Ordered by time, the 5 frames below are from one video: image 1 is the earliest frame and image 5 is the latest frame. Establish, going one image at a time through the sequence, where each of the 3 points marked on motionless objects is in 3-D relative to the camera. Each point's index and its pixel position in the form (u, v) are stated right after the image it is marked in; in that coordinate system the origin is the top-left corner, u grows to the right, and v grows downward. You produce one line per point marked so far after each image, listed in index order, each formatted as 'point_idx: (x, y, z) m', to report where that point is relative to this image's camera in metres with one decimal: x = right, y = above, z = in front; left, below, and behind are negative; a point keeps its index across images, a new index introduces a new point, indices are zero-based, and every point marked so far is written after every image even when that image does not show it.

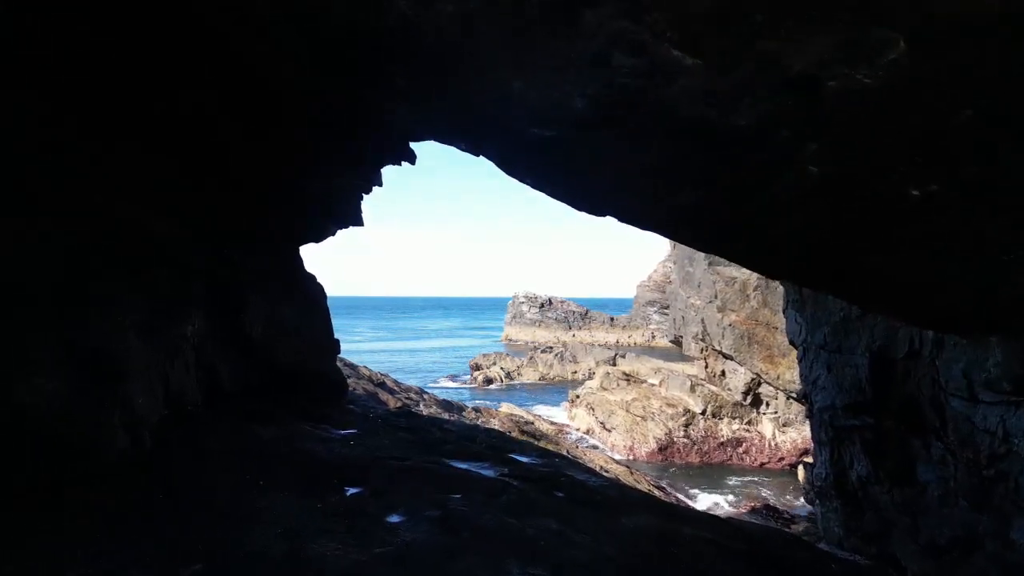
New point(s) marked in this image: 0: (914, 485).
0: (+6.8, -3.3, +10.0) m
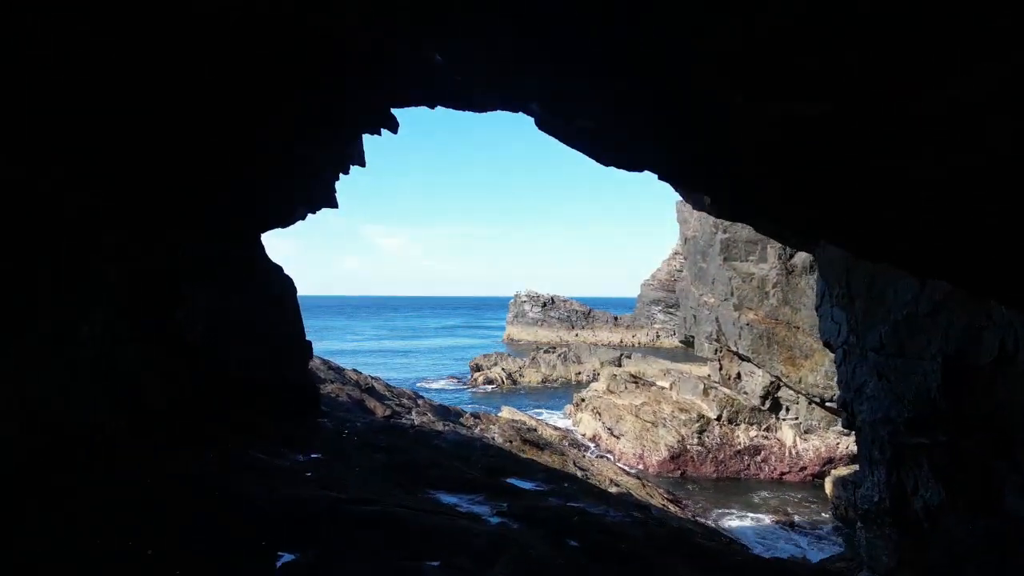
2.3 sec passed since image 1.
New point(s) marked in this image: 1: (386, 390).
0: (+6.8, -3.2, +8.3) m
1: (-4.1, -3.3, +19.3) m
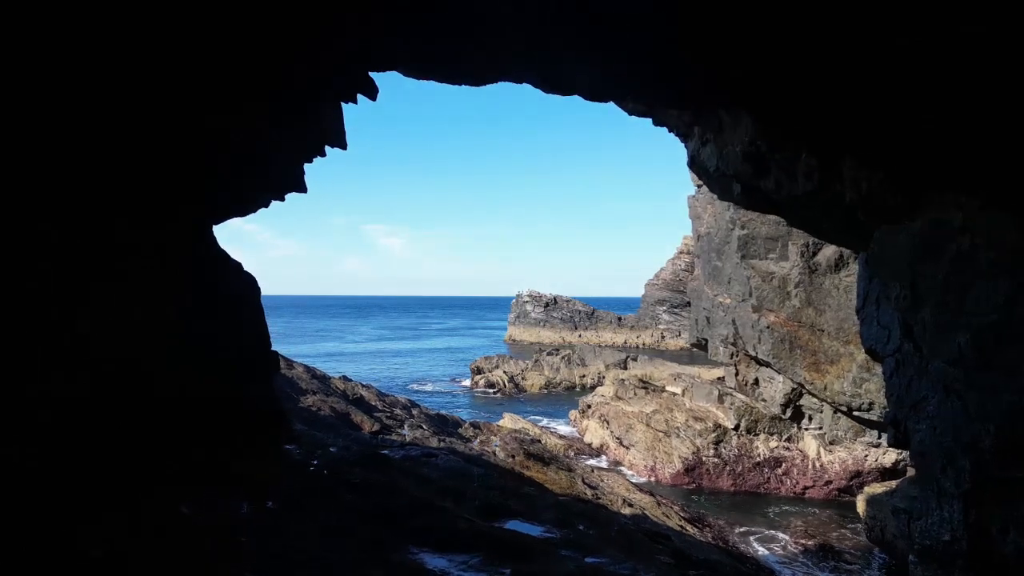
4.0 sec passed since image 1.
0: (+6.8, -3.2, +6.6) m
1: (-4.0, -3.3, +17.7) m
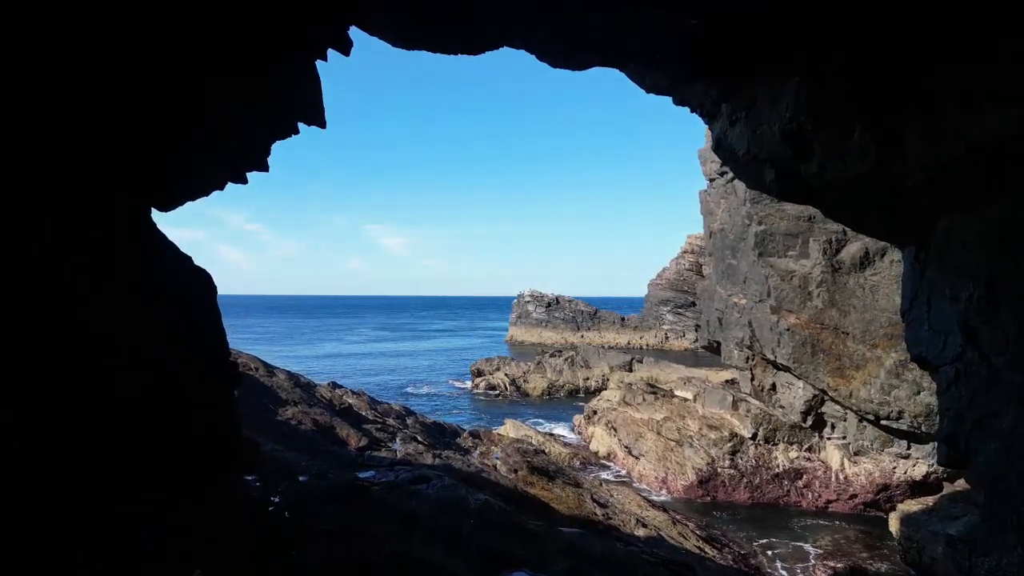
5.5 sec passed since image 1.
0: (+6.9, -3.2, +5.2) m
1: (-4.0, -3.3, +16.3) m
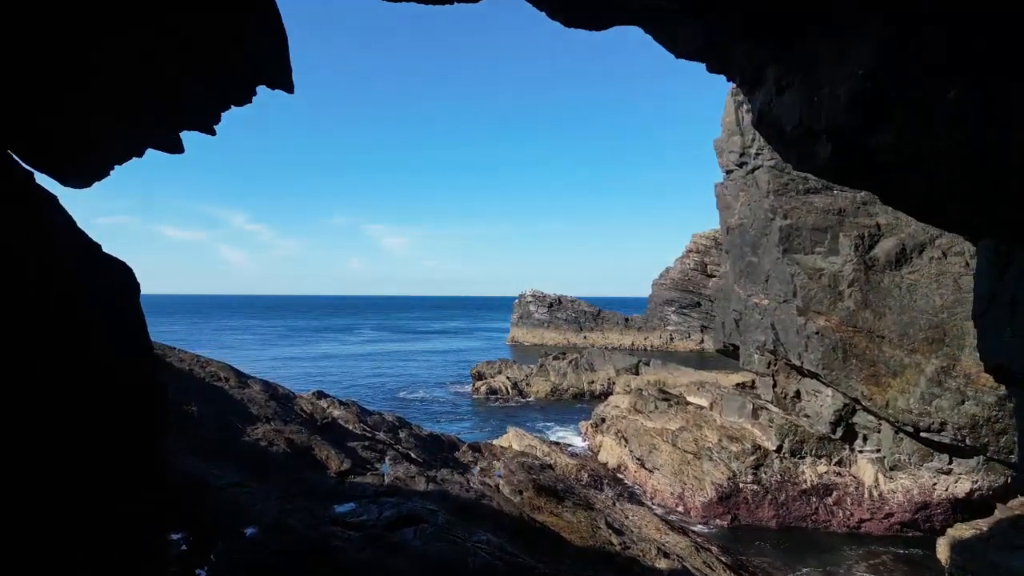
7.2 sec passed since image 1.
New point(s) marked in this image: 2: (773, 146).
0: (+7.0, -3.2, +3.5) m
1: (-3.9, -3.3, +14.6) m
2: (+4.2, +2.3, +9.4) m
